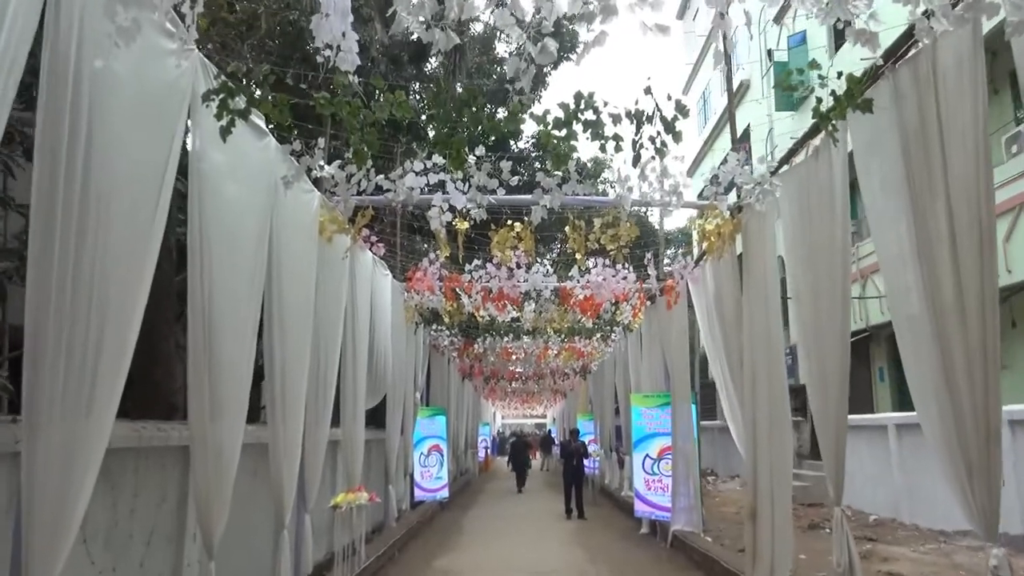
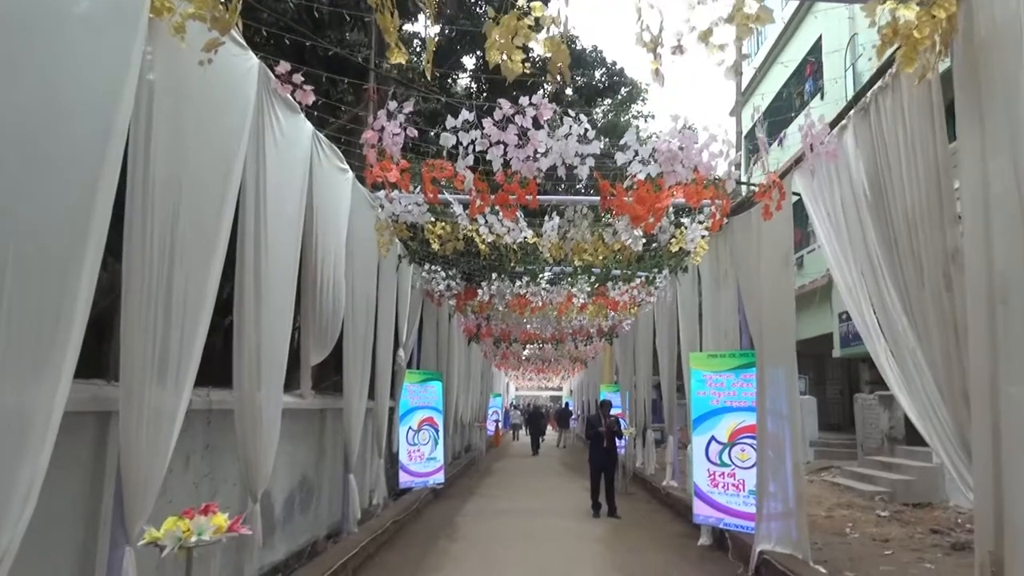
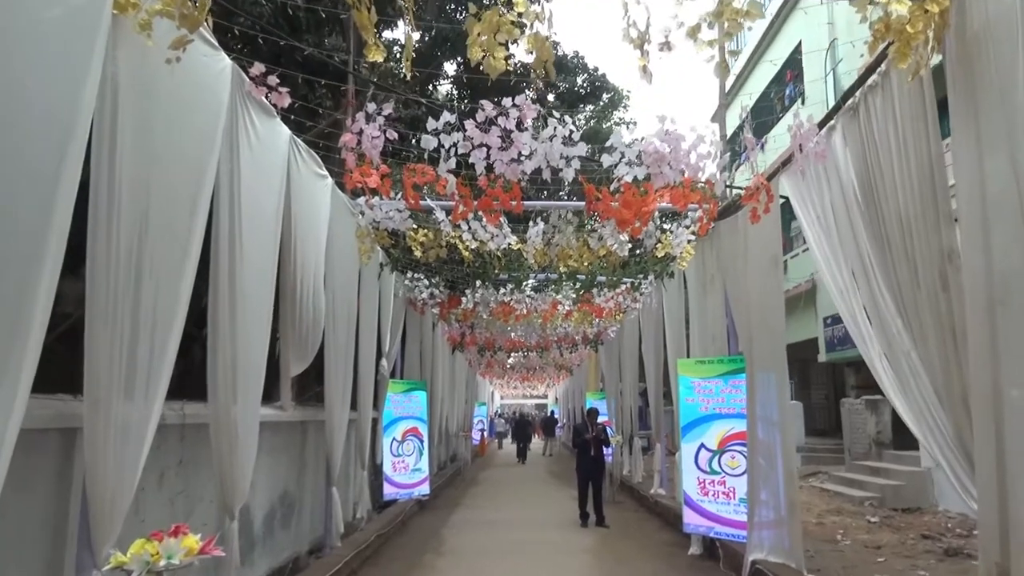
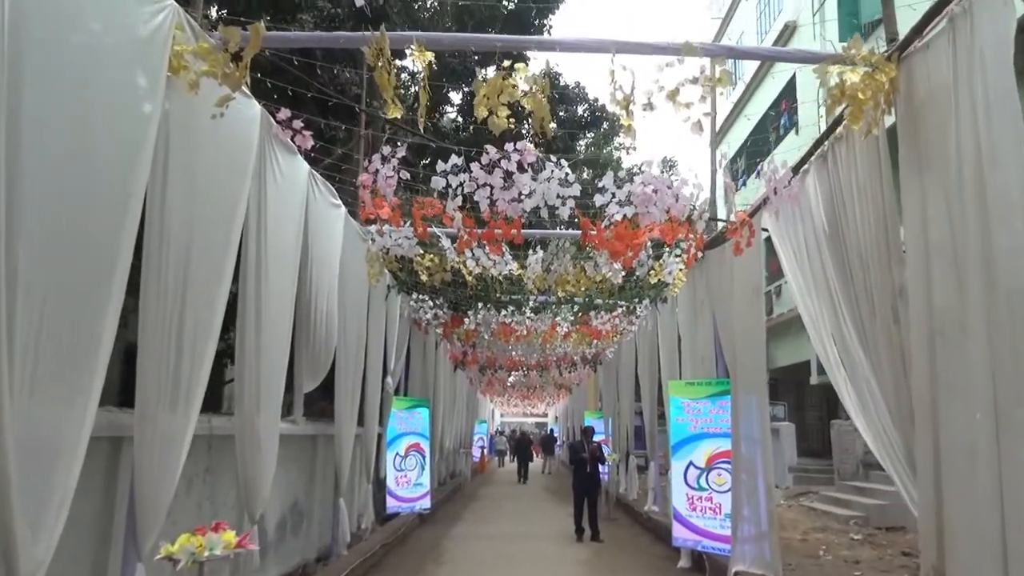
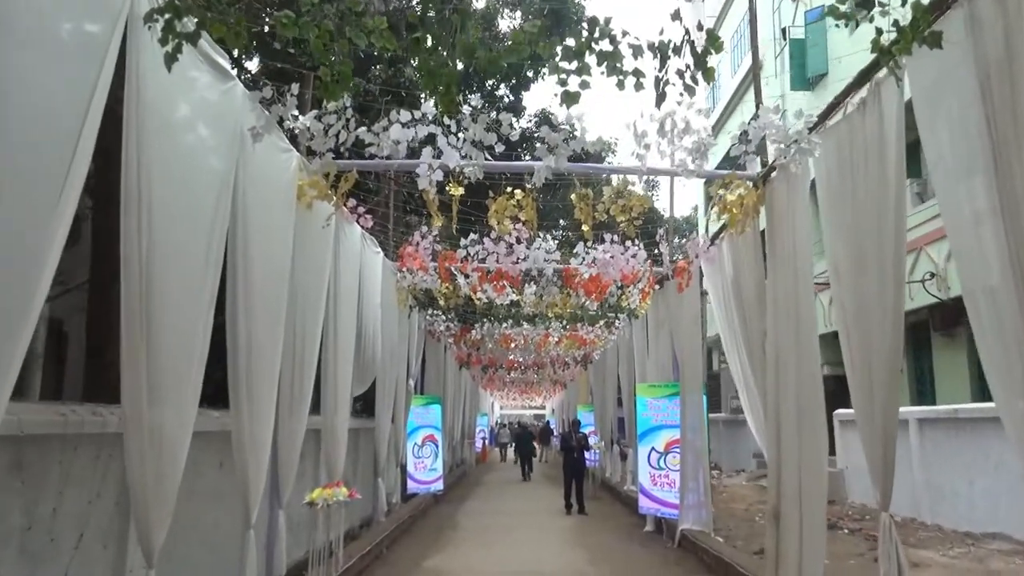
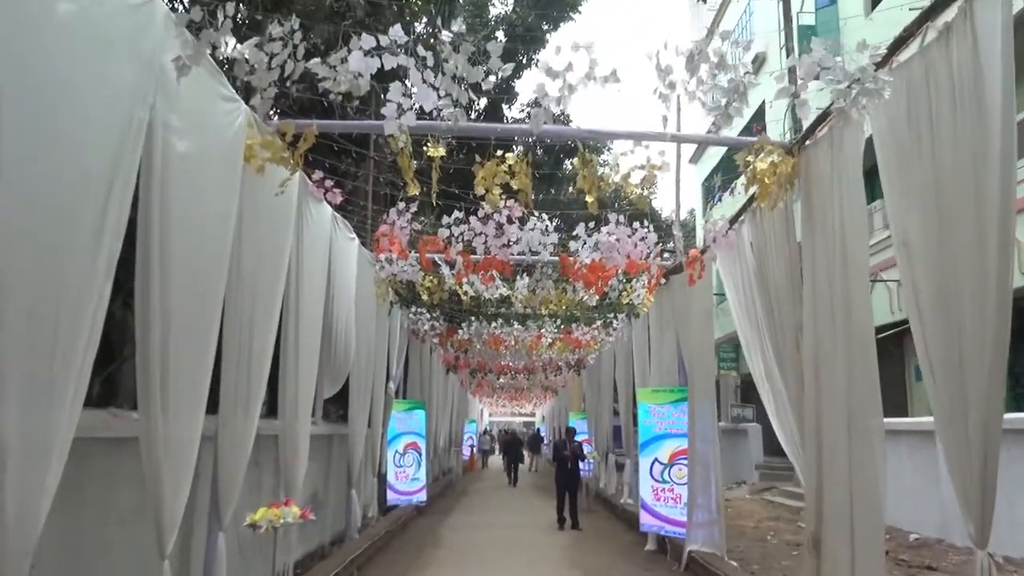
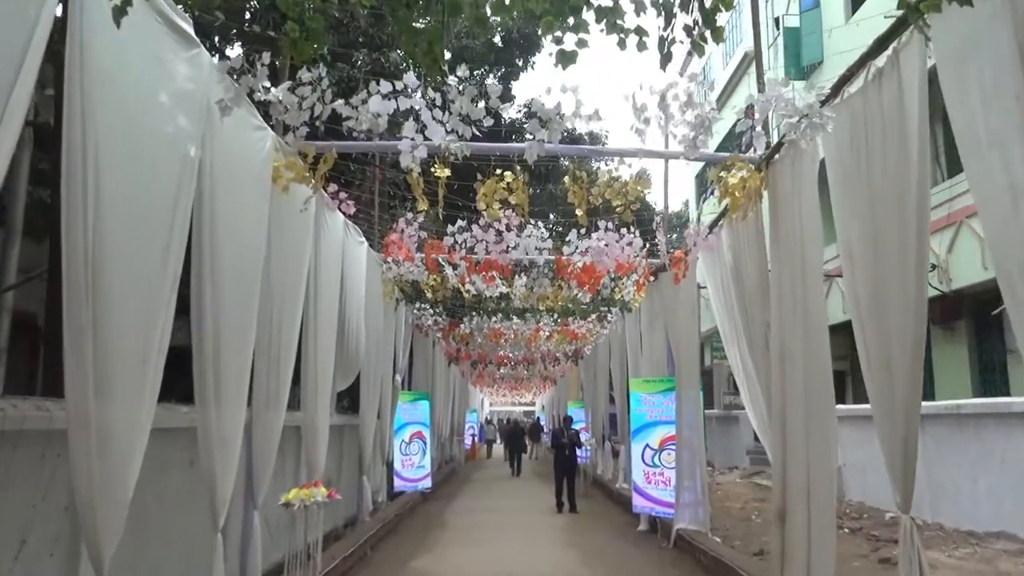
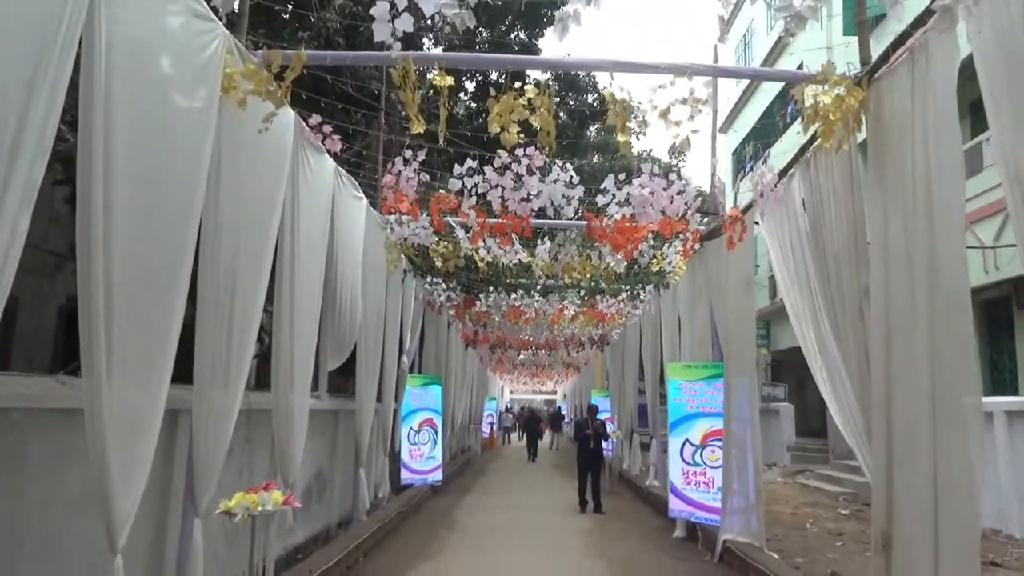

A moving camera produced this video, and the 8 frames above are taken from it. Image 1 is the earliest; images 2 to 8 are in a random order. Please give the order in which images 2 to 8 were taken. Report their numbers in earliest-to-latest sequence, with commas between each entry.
5, 7, 6, 8, 4, 2, 3
